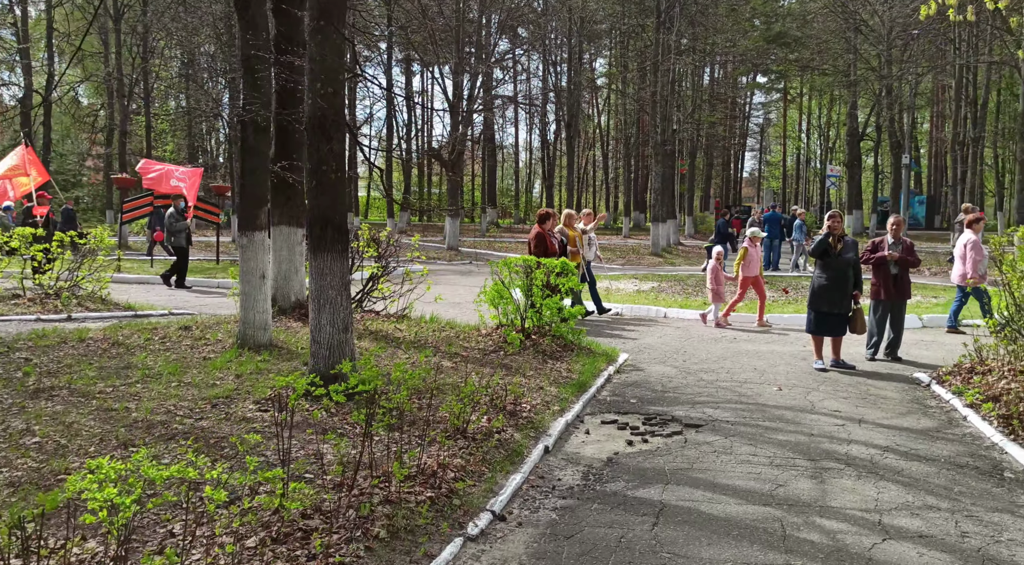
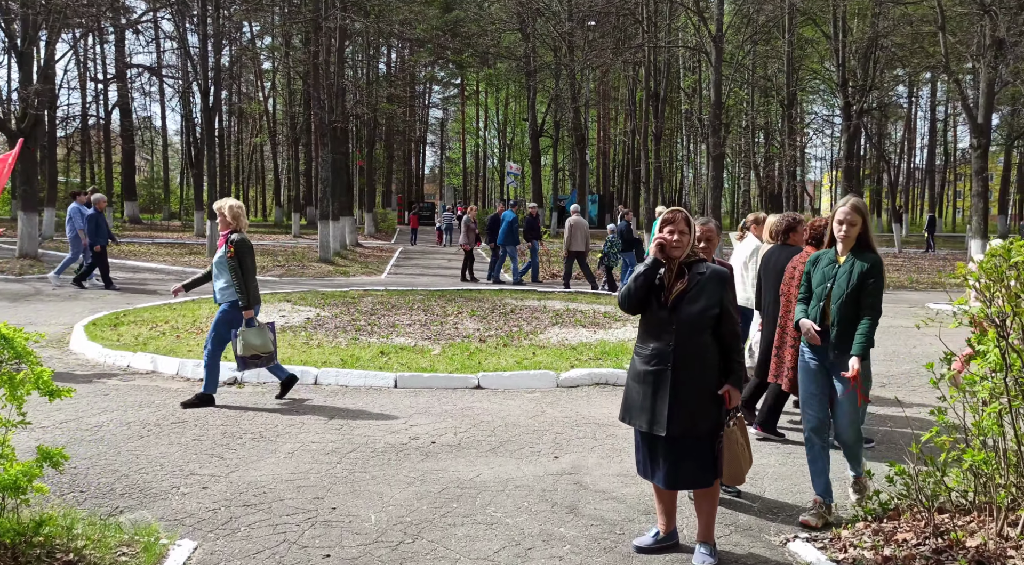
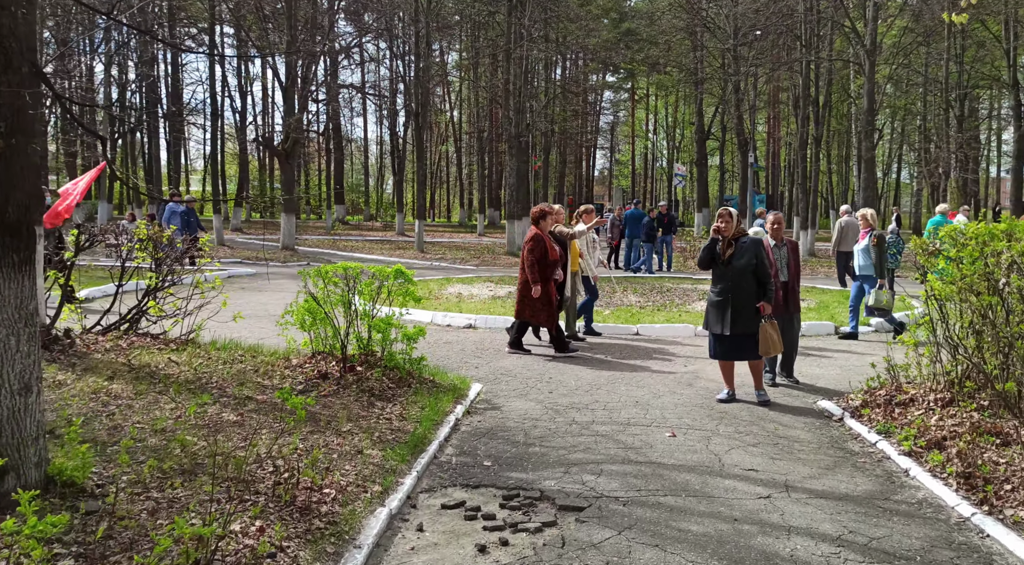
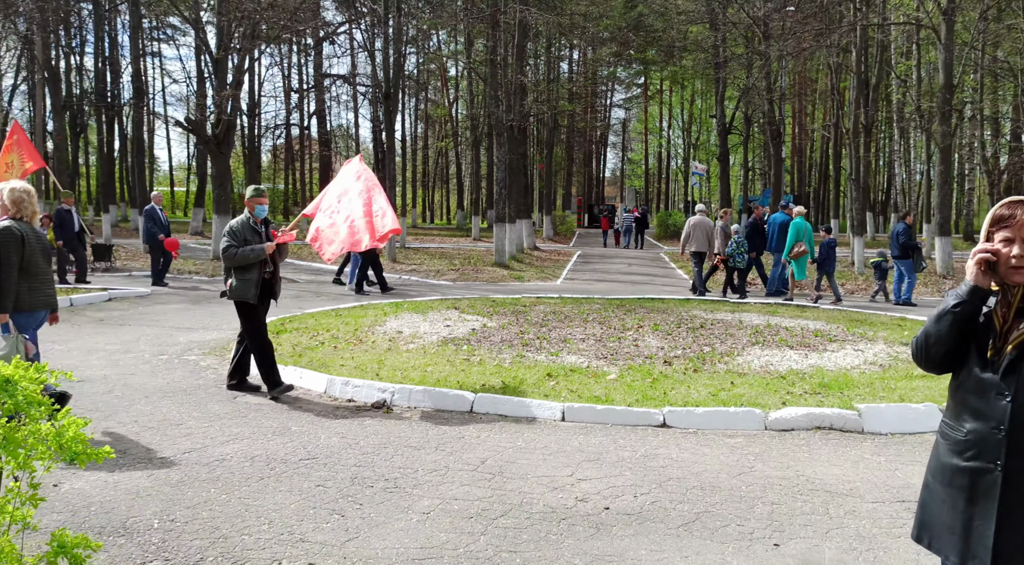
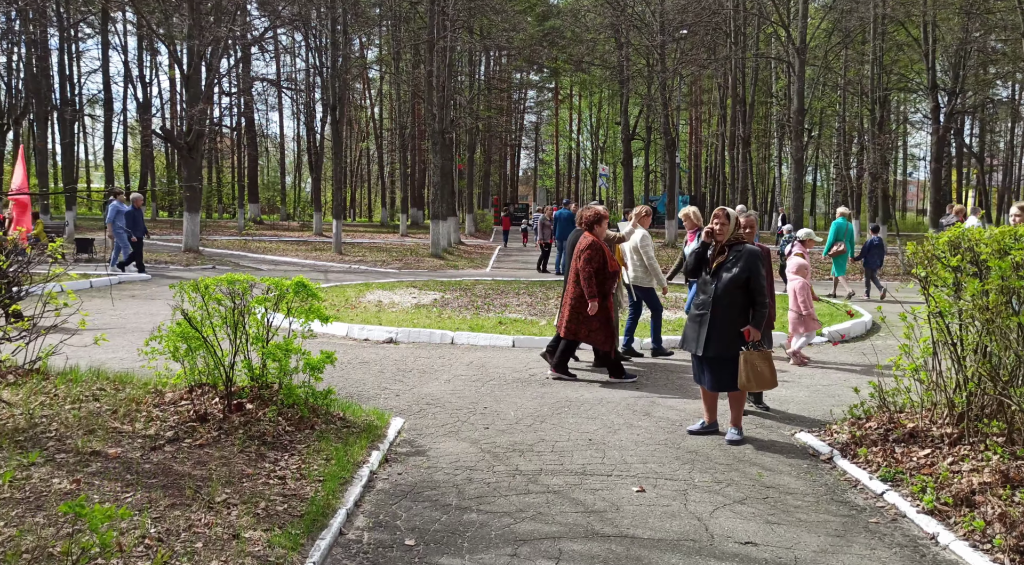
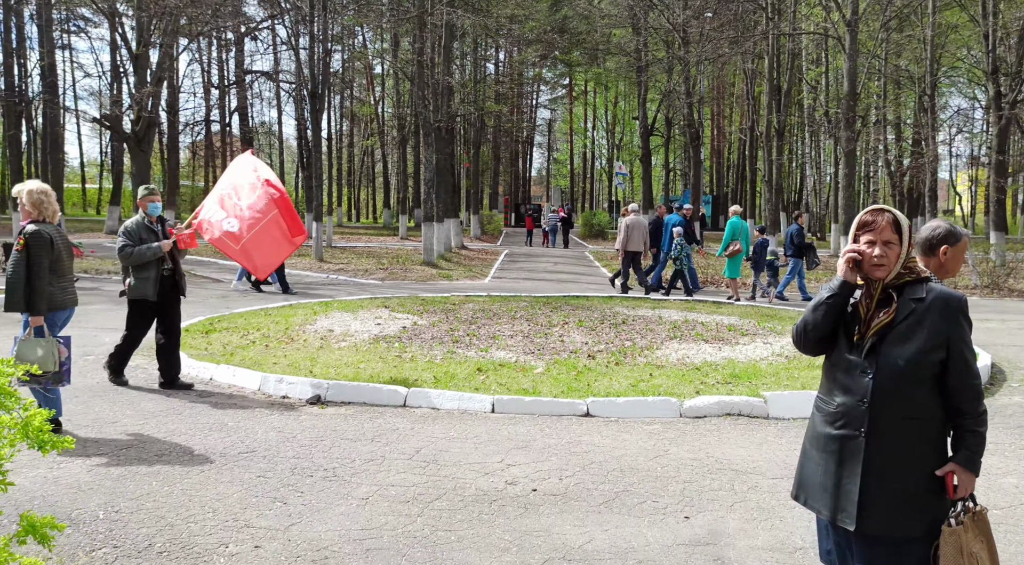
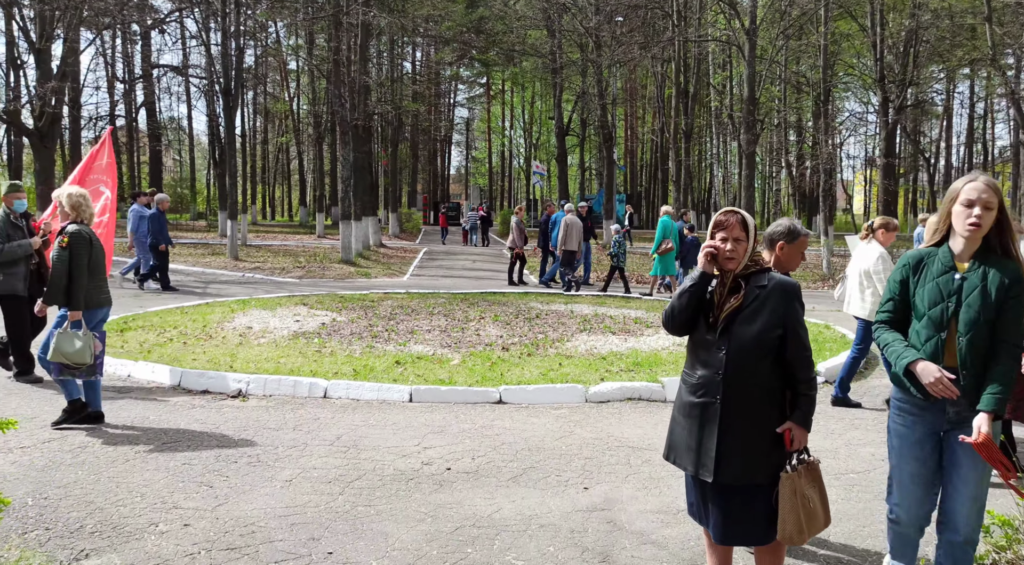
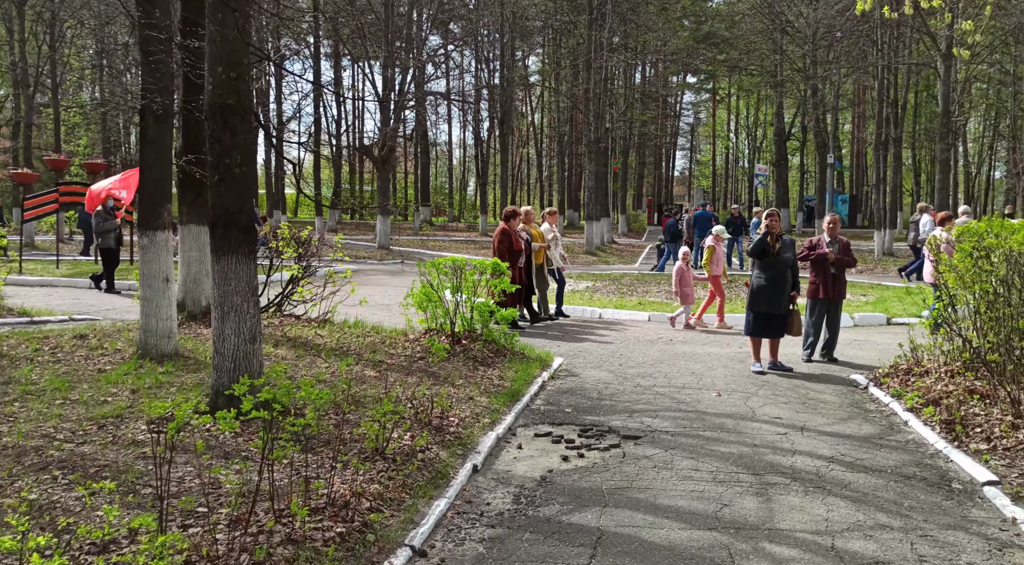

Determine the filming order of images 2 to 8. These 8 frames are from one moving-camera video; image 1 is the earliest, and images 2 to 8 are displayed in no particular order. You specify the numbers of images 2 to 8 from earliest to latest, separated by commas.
8, 3, 5, 2, 7, 6, 4
